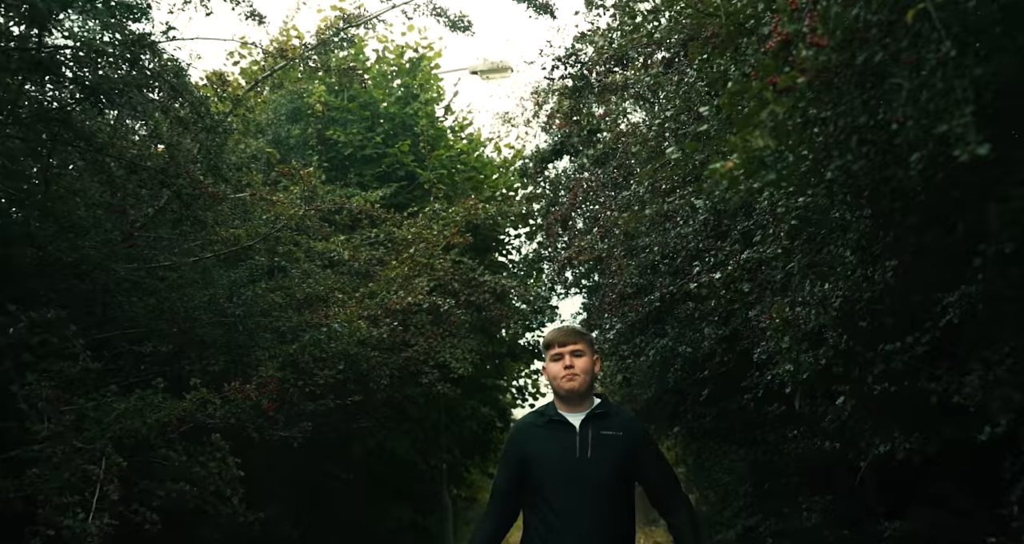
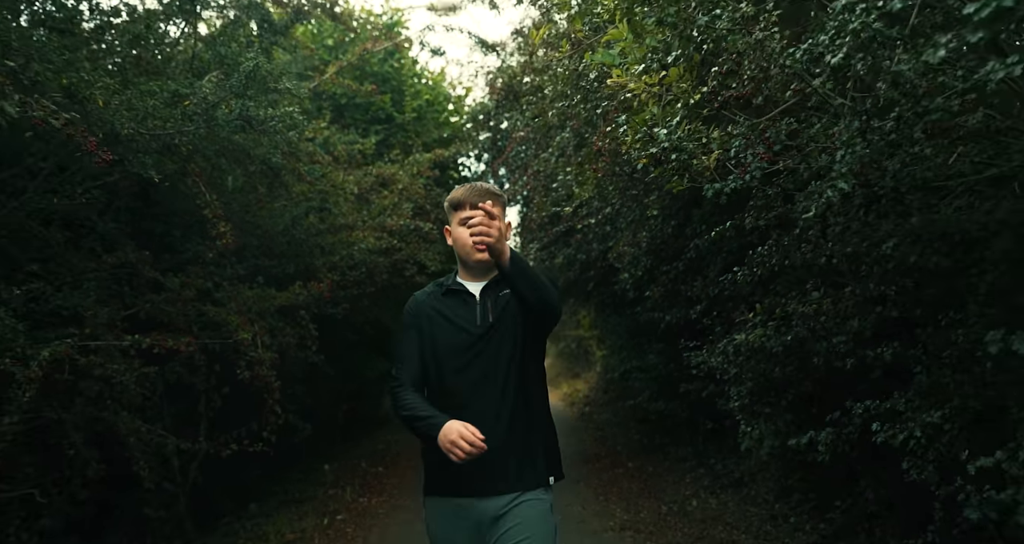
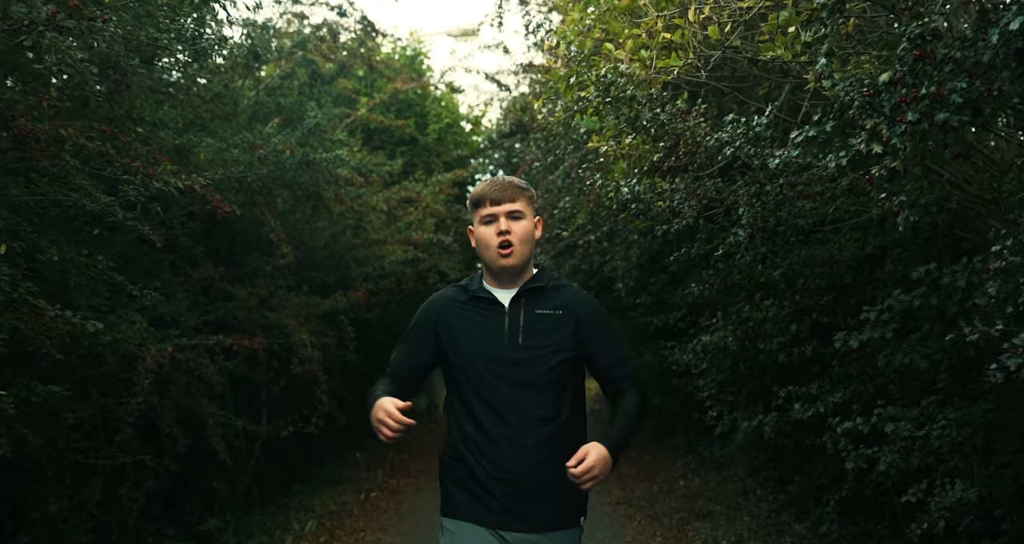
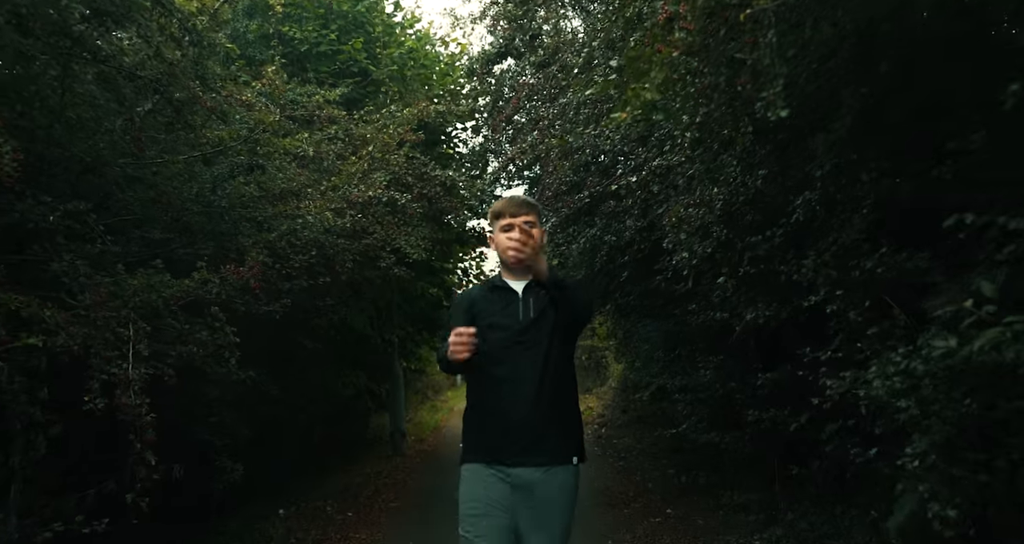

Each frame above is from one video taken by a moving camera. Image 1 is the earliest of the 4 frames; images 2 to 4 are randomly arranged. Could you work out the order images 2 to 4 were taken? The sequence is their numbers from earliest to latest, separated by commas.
4, 2, 3
